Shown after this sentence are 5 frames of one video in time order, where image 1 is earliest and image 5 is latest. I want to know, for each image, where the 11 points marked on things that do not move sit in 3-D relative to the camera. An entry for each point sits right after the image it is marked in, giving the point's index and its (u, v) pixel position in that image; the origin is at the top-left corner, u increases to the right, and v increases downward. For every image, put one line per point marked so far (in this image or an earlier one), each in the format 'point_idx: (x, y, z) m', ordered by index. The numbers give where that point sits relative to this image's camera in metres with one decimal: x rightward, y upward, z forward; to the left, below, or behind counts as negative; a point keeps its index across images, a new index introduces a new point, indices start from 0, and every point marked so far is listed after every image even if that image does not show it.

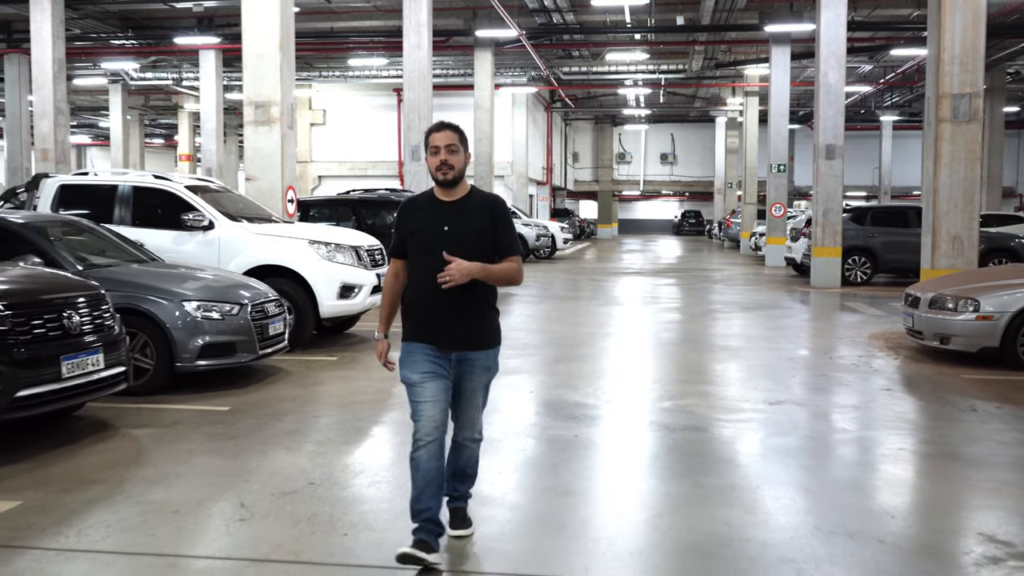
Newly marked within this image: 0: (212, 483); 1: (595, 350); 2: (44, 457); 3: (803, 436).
0: (-1.4, -0.9, +5.0) m
1: (+0.9, -0.7, +10.8) m
2: (-2.5, -0.9, +5.5) m
3: (+1.9, -0.9, +6.7) m
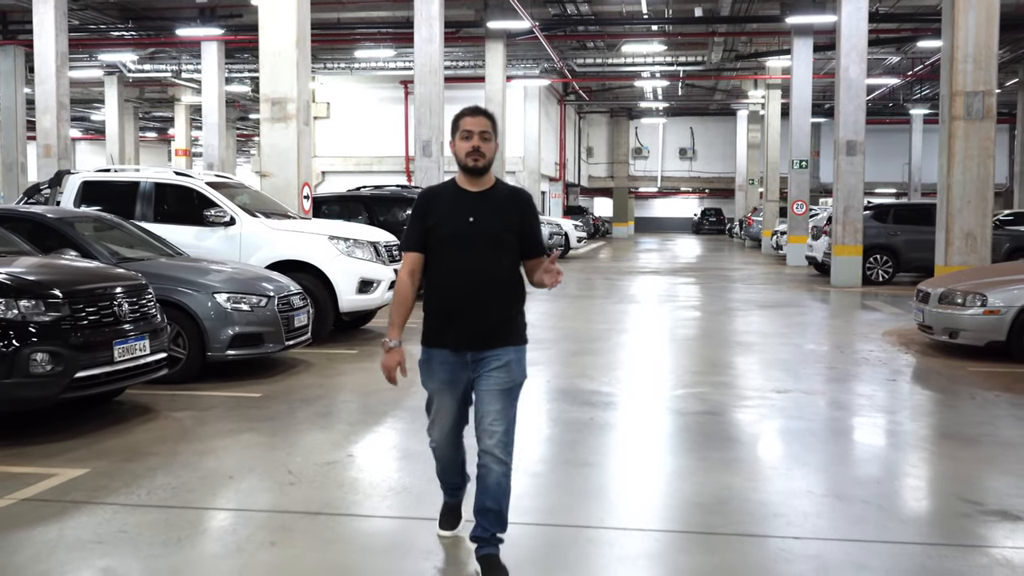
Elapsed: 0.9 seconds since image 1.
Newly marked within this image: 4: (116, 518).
0: (-1.3, -0.8, +5.4) m
1: (+1.1, -0.7, +11.2) m
2: (-2.4, -0.8, +5.9) m
3: (+2.1, -0.9, +7.1) m
4: (-1.5, -0.9, +4.0) m
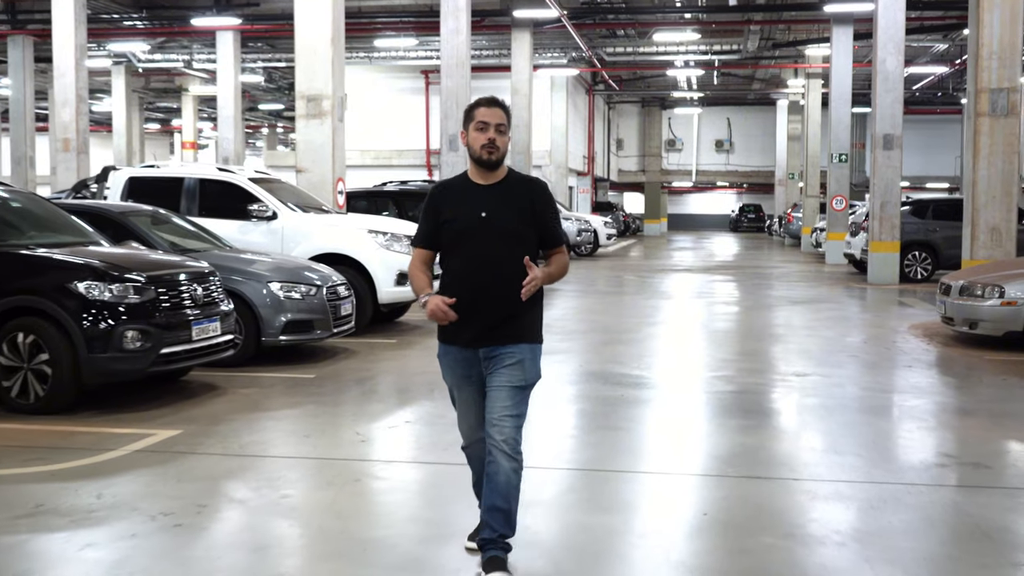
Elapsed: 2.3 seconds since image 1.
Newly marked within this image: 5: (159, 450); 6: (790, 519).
0: (-1.1, -0.8, +6.0) m
1: (+1.5, -0.6, +11.7) m
2: (-2.1, -0.7, +6.6) m
3: (+2.3, -0.8, +7.6) m
4: (-1.3, -0.8, +4.7) m
5: (-1.7, -0.8, +5.0) m
6: (+1.2, -0.9, +4.4) m
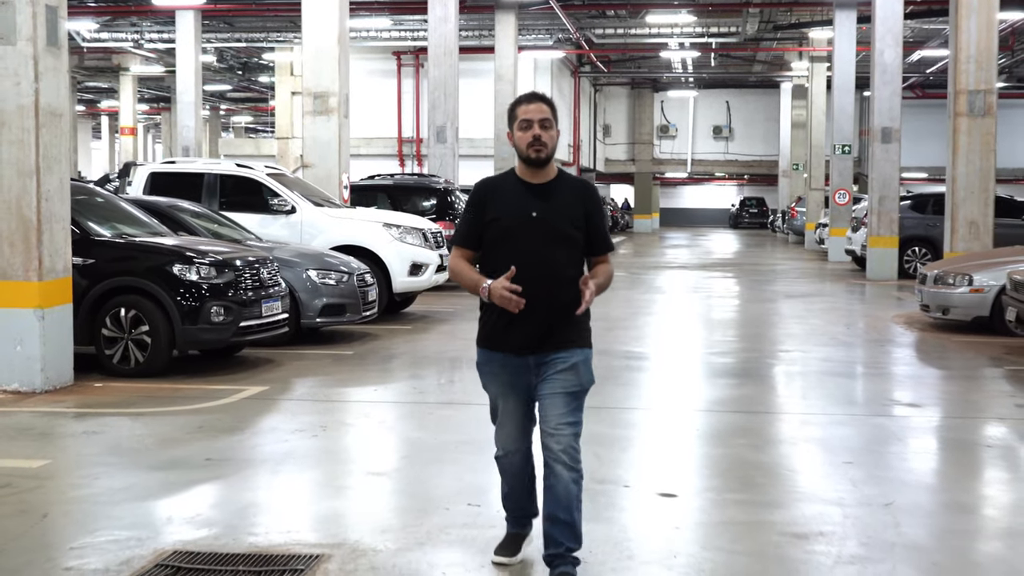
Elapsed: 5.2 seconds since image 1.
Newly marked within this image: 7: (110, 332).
0: (-0.9, -0.6, +7.2) m
1: (+1.6, -0.4, +12.9) m
2: (-2.0, -0.6, +7.7) m
3: (+2.5, -0.7, +8.8) m
4: (-1.2, -0.7, +5.8) m
5: (-1.5, -0.7, +6.1) m
6: (+1.4, -0.8, +5.6) m
7: (-2.9, -0.3, +7.3) m
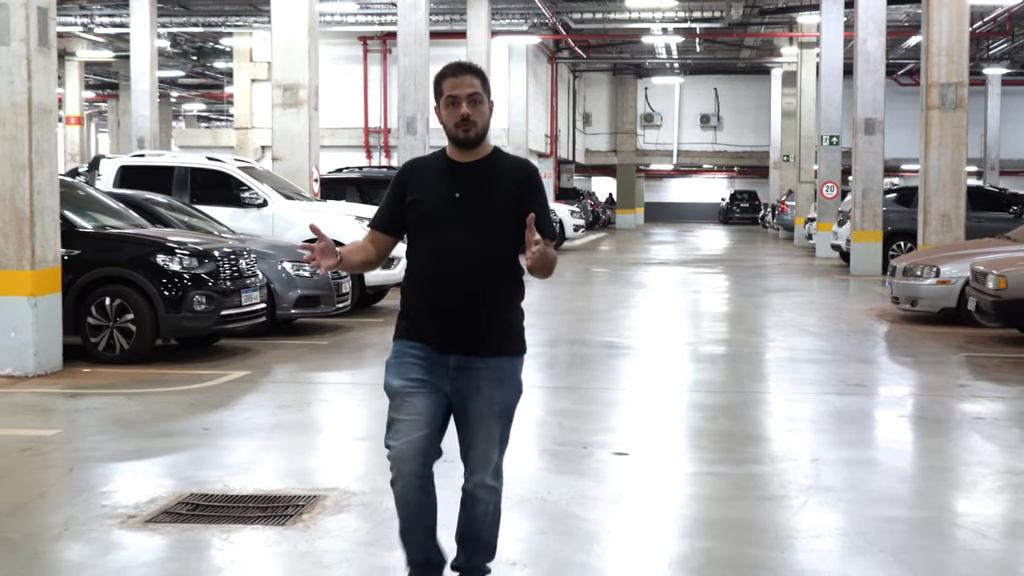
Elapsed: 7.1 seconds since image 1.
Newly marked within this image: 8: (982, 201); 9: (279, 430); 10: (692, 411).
0: (-1.1, -0.6, +7.4) m
1: (+1.3, -0.3, +13.2) m
2: (-2.2, -0.5, +8.0) m
3: (+2.3, -0.6, +9.1) m
4: (-1.3, -0.6, +6.1) m
5: (-1.7, -0.6, +6.4) m
6: (+1.2, -0.7, +5.9) m
7: (-3.1, -0.2, +7.6) m
8: (+8.1, +1.5, +17.9) m
9: (-1.1, -0.8, +5.2) m
10: (+1.0, -0.7, +5.7) m
